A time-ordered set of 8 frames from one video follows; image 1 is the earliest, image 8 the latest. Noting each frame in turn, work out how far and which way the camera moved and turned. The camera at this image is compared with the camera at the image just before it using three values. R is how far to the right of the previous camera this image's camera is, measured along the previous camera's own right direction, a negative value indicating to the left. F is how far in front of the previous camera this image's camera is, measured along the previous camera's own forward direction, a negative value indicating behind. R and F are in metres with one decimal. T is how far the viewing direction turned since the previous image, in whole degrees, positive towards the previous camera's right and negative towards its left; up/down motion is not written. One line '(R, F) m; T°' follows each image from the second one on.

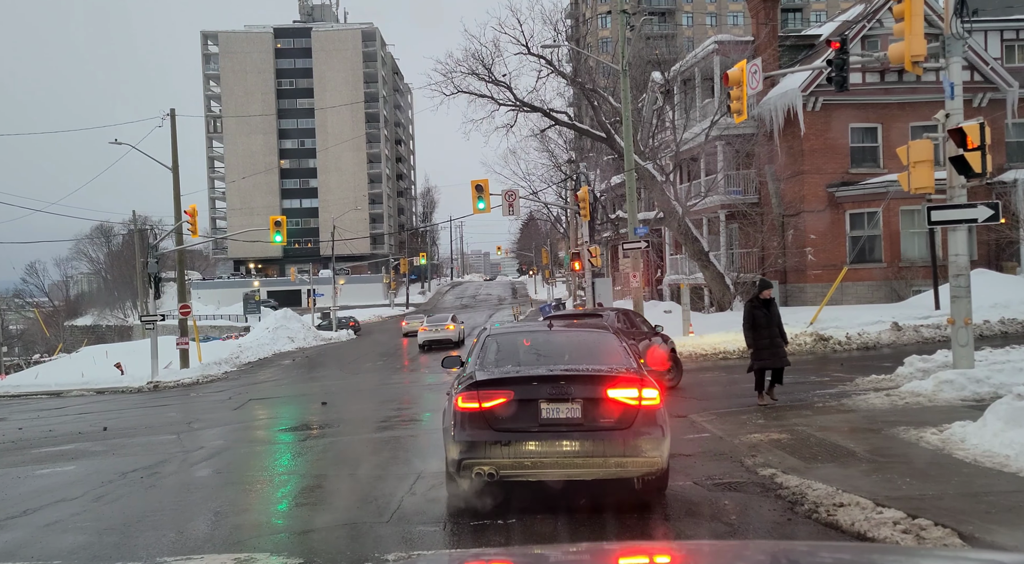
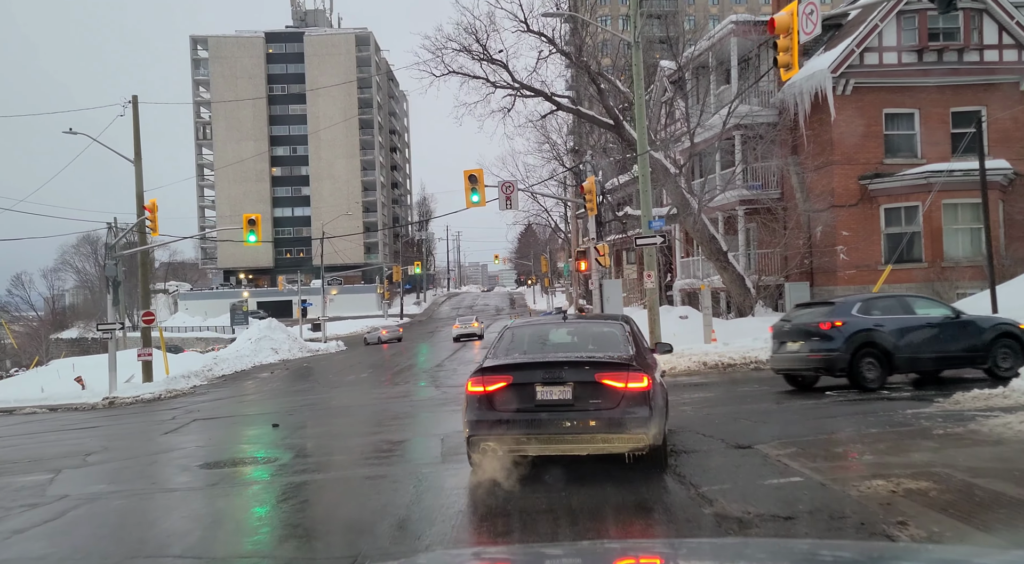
(0.0, +2.5) m; 0°
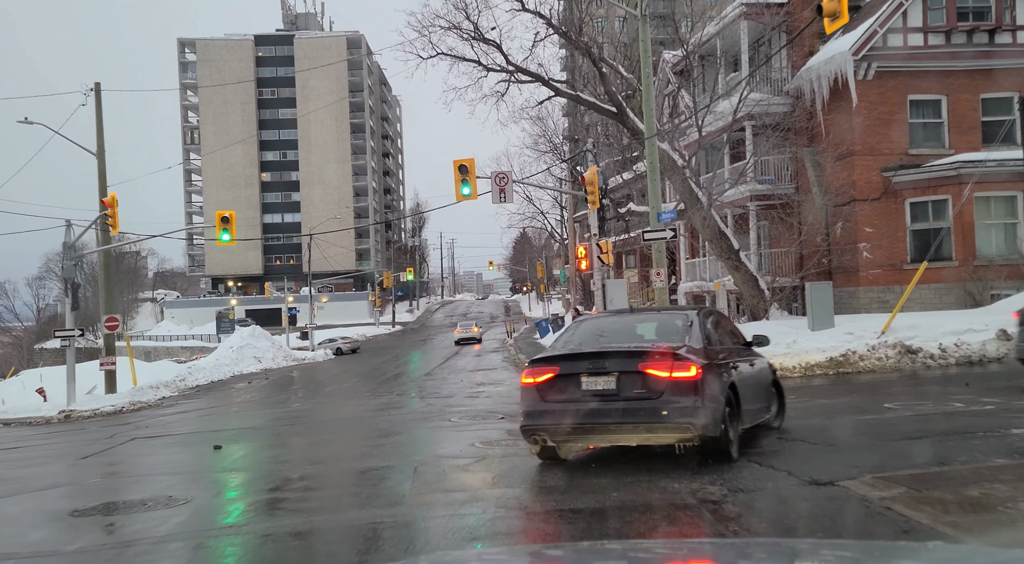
(0.0, +1.8) m; 0°
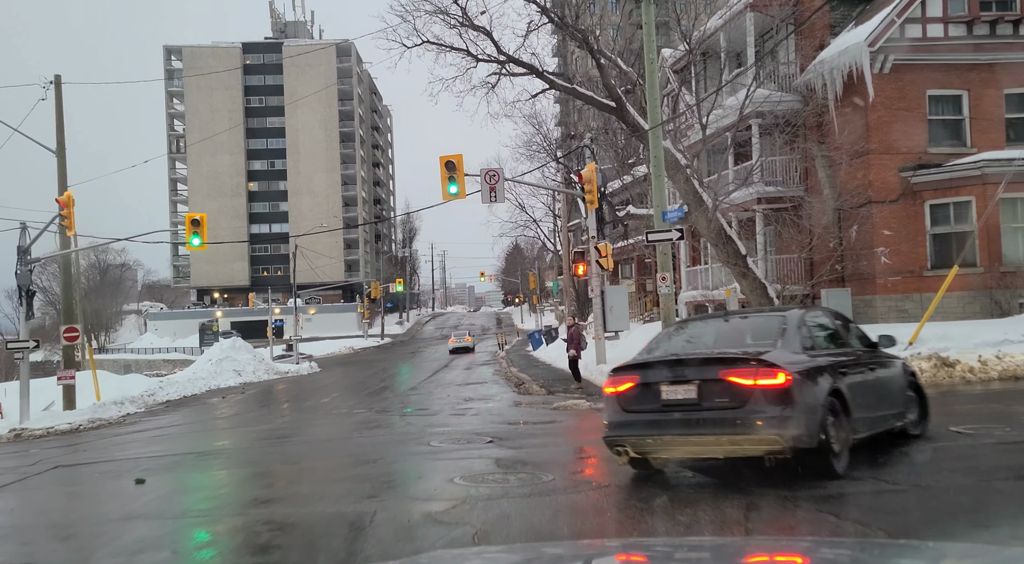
(0.0, +1.5) m; +1°
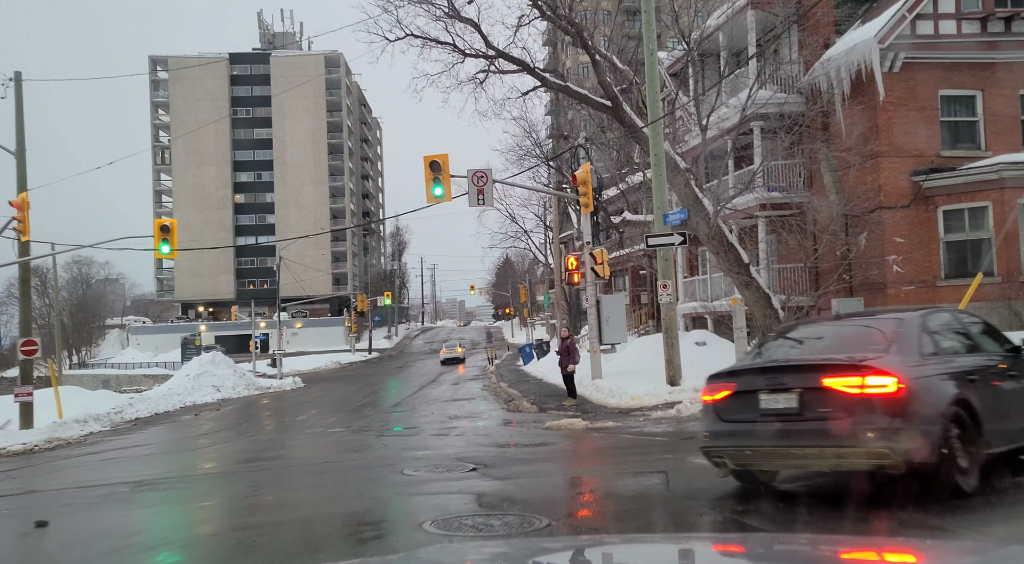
(0.0, +1.2) m; +1°
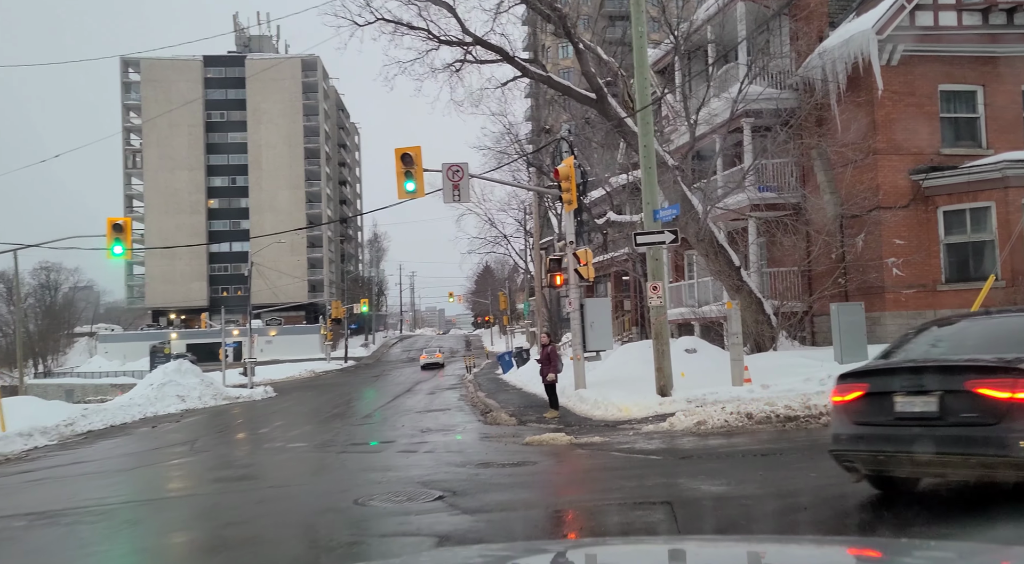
(0.0, +1.2) m; +1°
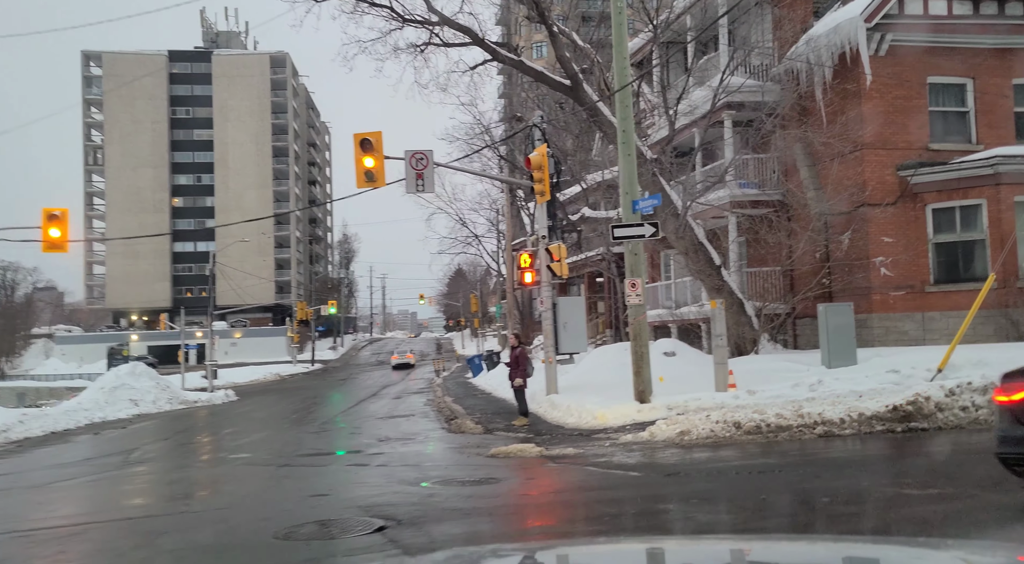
(+0.1, +1.1) m; +2°
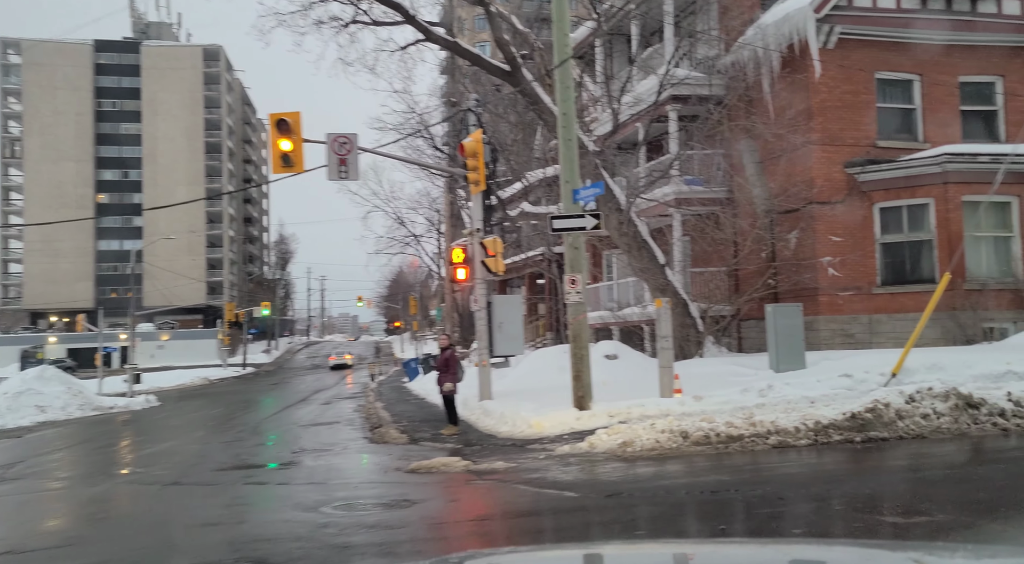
(+0.2, +1.1) m; +4°
